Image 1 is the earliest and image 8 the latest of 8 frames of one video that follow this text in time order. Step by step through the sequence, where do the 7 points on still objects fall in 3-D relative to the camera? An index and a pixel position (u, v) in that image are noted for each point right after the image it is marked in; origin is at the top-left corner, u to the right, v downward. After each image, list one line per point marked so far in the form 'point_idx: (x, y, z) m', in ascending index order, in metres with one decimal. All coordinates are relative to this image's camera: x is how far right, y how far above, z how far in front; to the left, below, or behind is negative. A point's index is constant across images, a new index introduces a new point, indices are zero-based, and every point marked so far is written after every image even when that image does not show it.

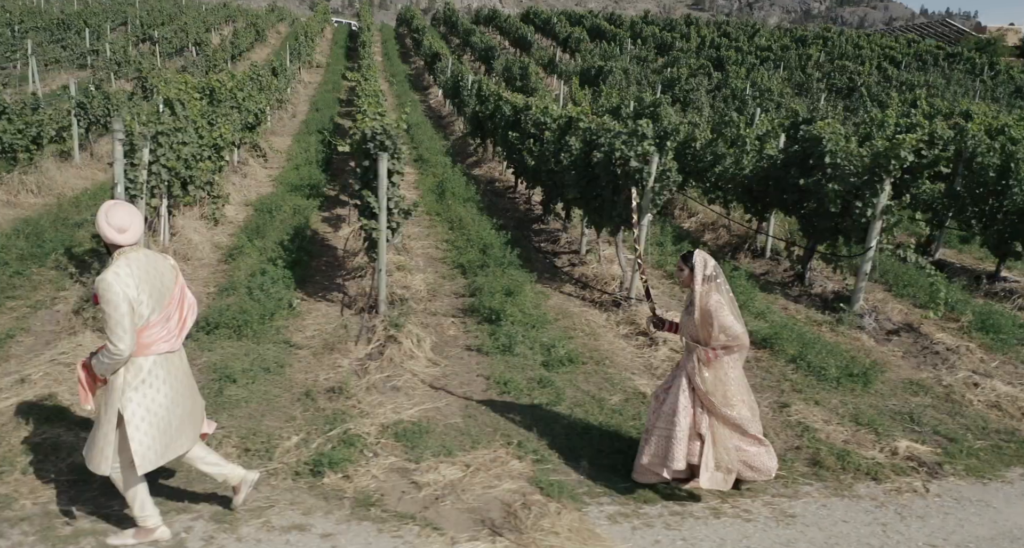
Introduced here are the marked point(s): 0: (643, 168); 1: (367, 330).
0: (+1.4, +1.1, +8.1) m
1: (-1.4, -0.5, +7.4) m
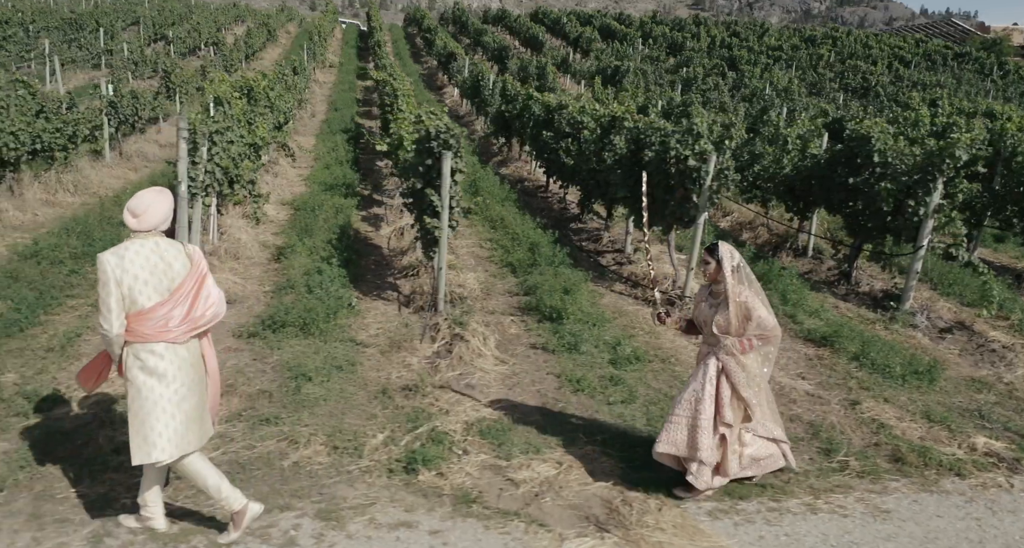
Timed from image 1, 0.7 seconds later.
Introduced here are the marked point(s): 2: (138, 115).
0: (+2.1, +1.1, +8.1) m
1: (-0.8, -0.5, +7.4) m
2: (-7.6, +3.3, +15.5) m
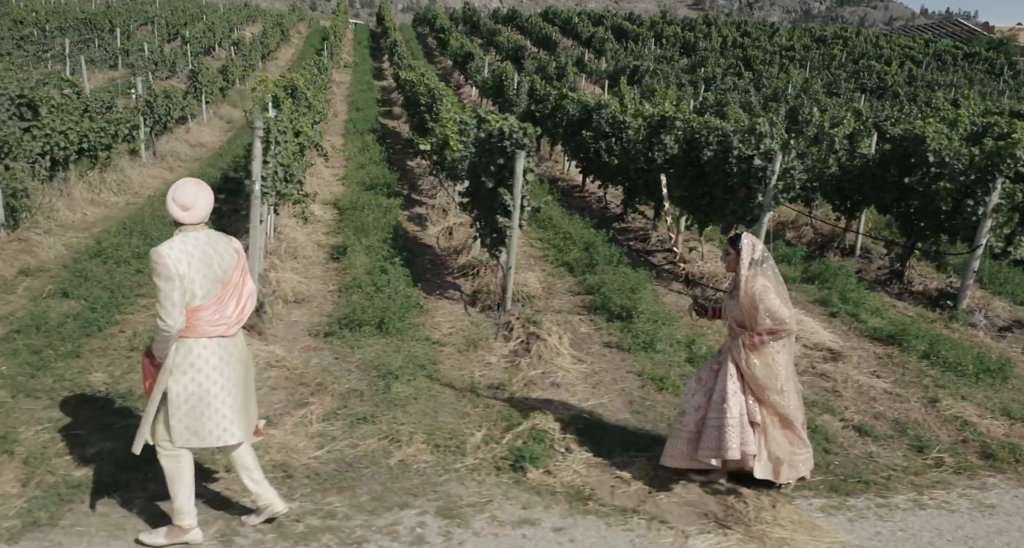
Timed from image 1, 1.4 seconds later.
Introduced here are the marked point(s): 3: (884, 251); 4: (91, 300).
0: (+2.8, +1.2, +8.1) m
1: (-0.1, -0.5, +7.4) m
2: (-7.0, +3.3, +15.5) m
3: (+5.2, +0.3, +10.5) m
4: (-4.0, -0.3, +7.3) m
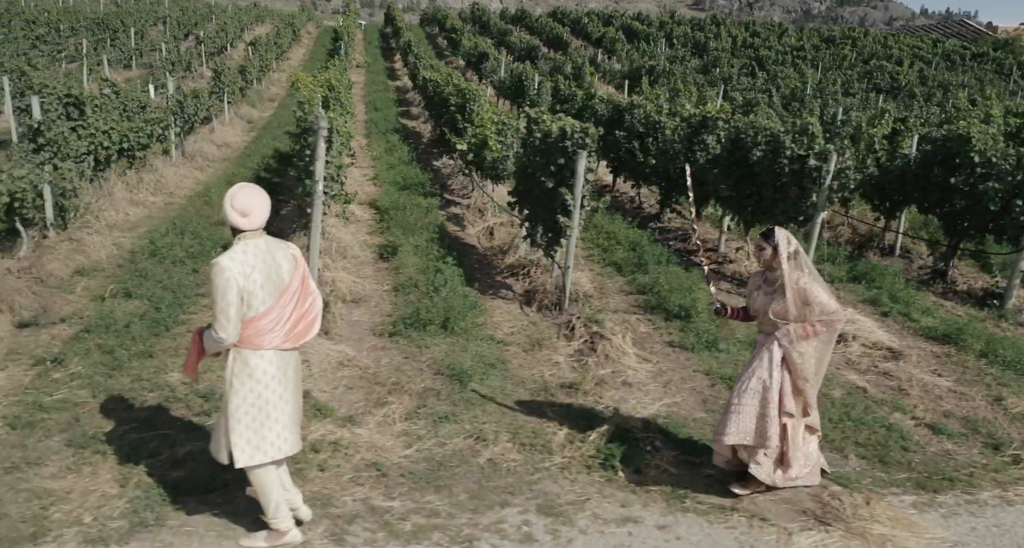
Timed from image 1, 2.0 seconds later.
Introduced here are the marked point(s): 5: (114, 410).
0: (+3.4, +1.2, +8.2) m
1: (+0.5, -0.5, +7.5) m
2: (-6.4, +3.3, +15.5) m
3: (+5.8, +0.3, +10.6) m
4: (-3.4, -0.3, +7.3) m
5: (-2.9, -1.0, +5.6) m
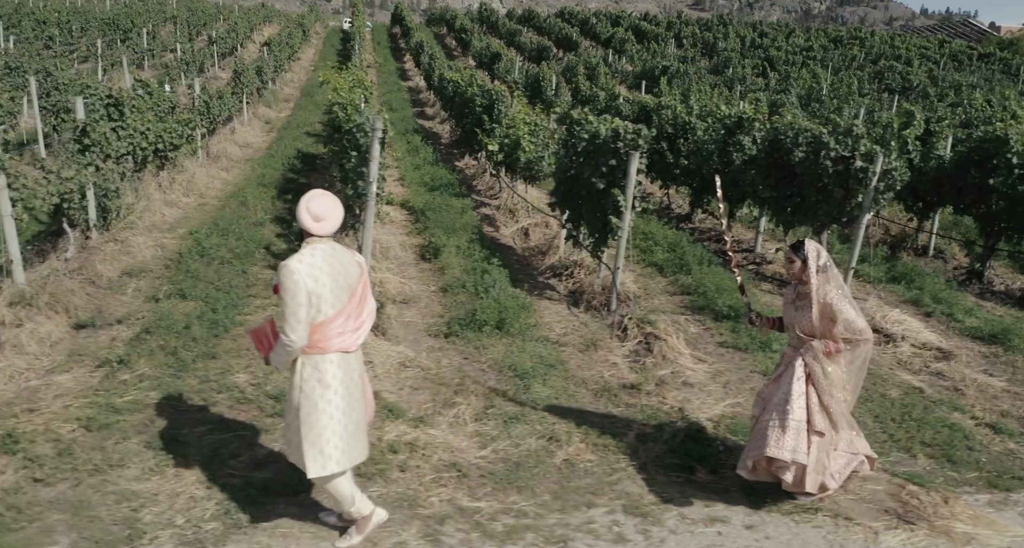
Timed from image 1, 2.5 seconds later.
0: (+3.9, +1.2, +8.2) m
1: (+1.0, -0.5, +7.5) m
2: (-6.0, +3.3, +15.5) m
3: (+6.3, +0.3, +10.7) m
4: (-2.9, -0.3, +7.3) m
5: (-2.4, -1.0, +5.6) m
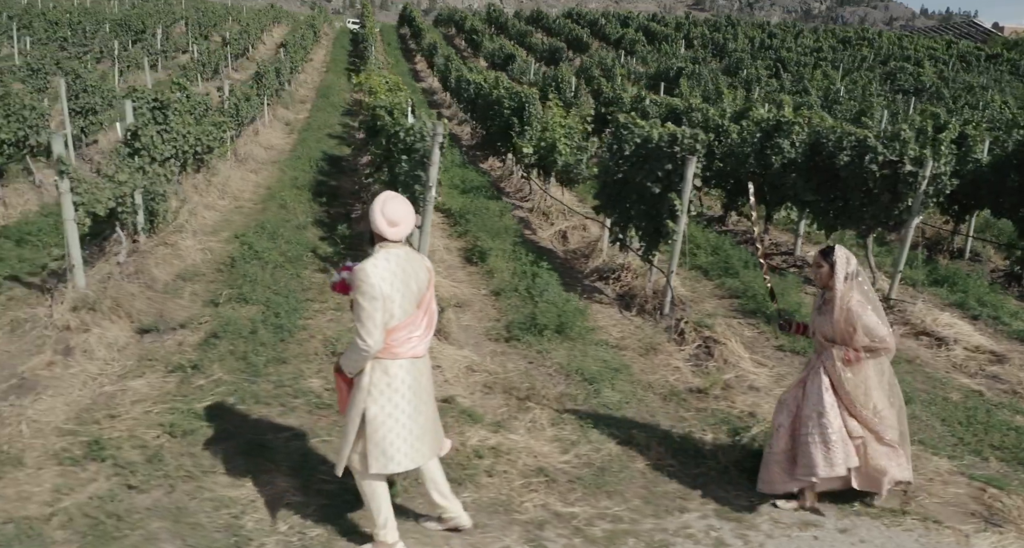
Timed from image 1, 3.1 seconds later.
0: (+4.4, +1.1, +8.3) m
1: (+1.6, -0.6, +7.6) m
2: (-5.4, +3.2, +15.5) m
3: (+6.8, +0.3, +10.8) m
4: (-2.3, -0.3, +7.3) m
5: (-1.8, -1.1, +5.6) m
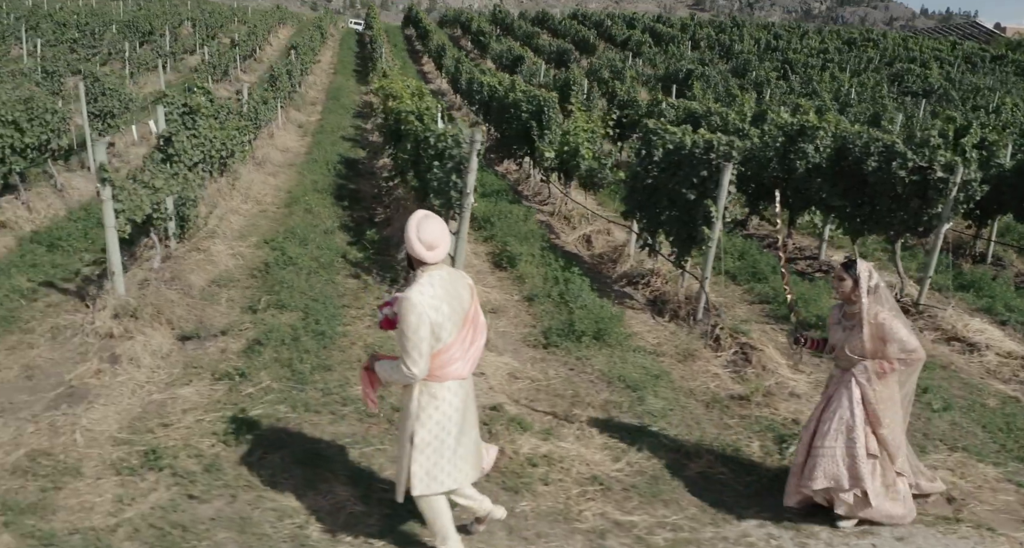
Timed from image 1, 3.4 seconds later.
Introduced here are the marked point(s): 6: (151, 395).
0: (+4.8, +1.1, +8.4) m
1: (+2.0, -0.6, +7.6) m
2: (-5.1, +3.2, +15.5) m
3: (+7.2, +0.2, +10.8) m
4: (-2.0, -0.4, +7.4) m
5: (-1.4, -1.1, +5.7) m
6: (-2.8, -1.0, +6.0) m
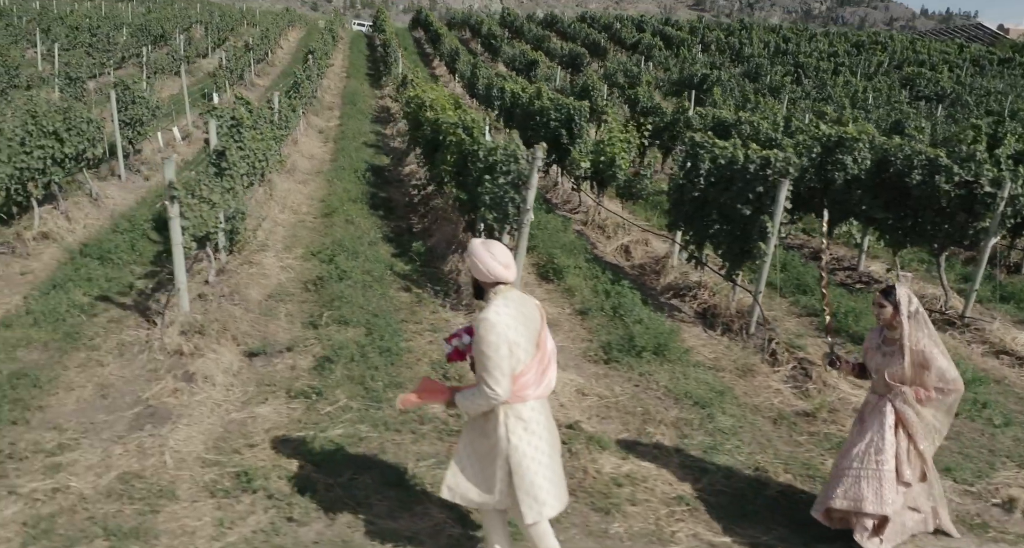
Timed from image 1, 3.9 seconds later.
0: (+5.4, +0.9, +8.5) m
1: (+2.6, -0.8, +7.7) m
2: (-4.6, +3.0, +15.5) m
3: (+7.7, +0.1, +10.9) m
4: (-1.4, -0.5, +7.4) m
5: (-0.8, -1.3, +5.7) m
6: (-2.2, -1.1, +6.0) m
